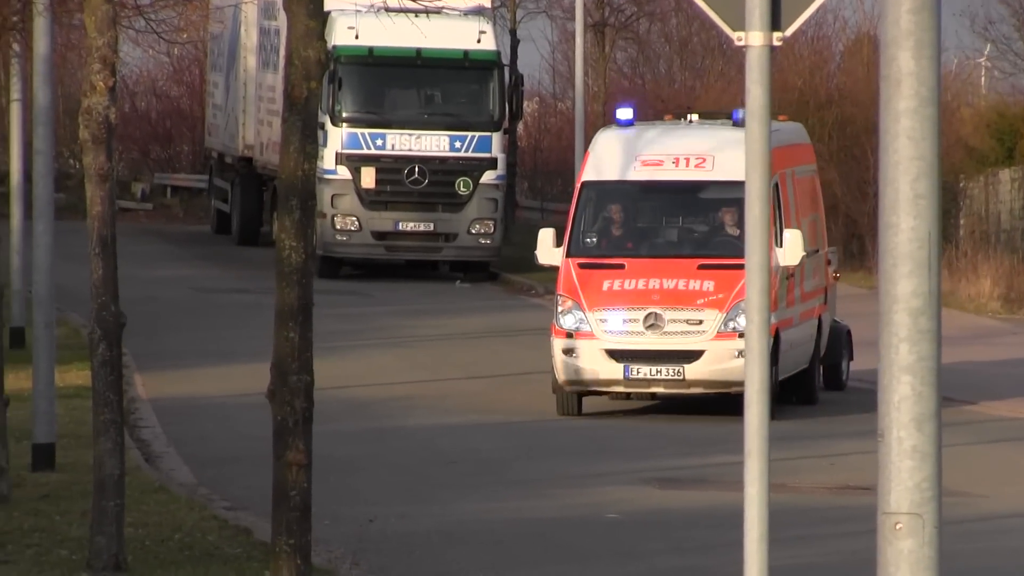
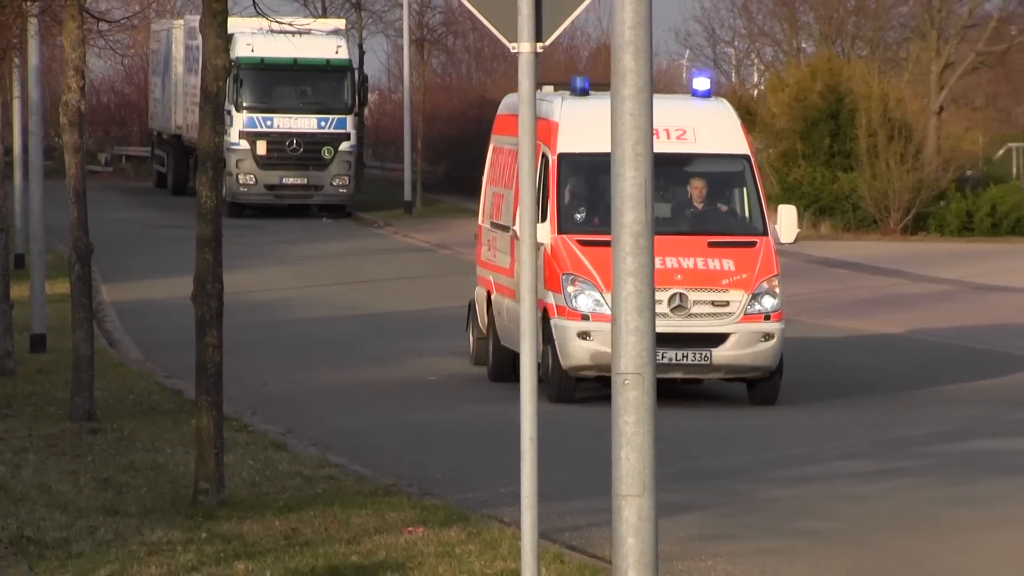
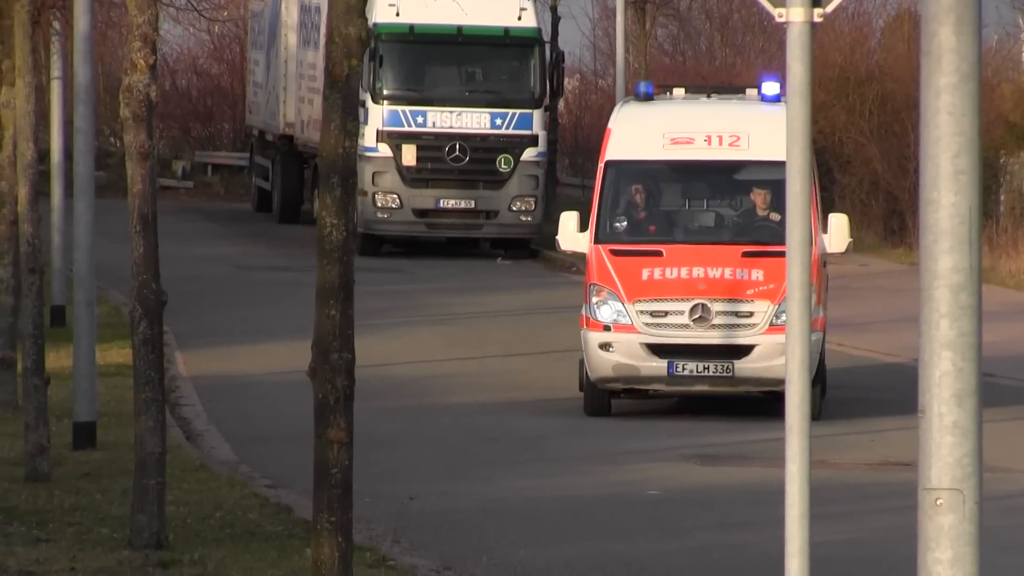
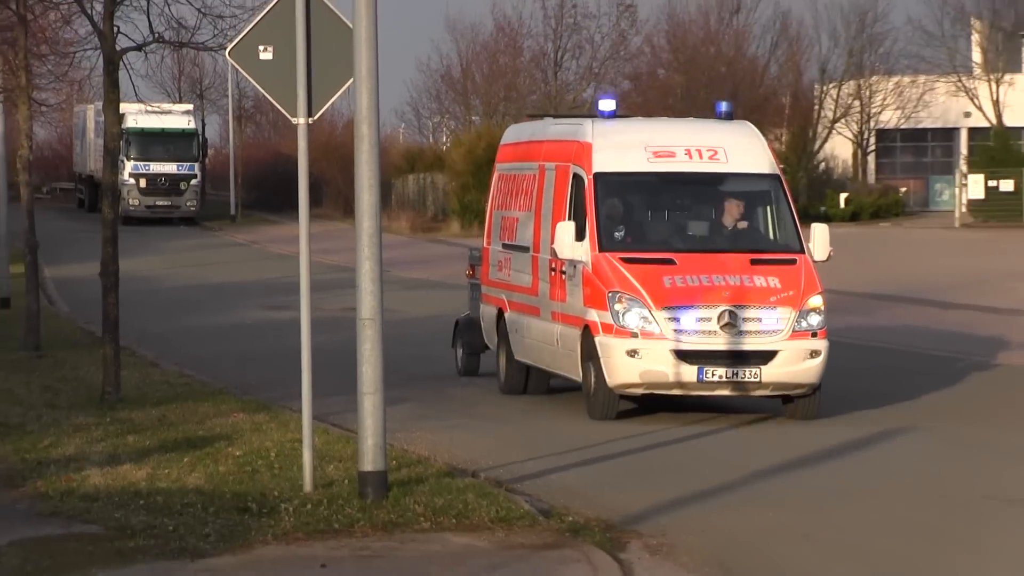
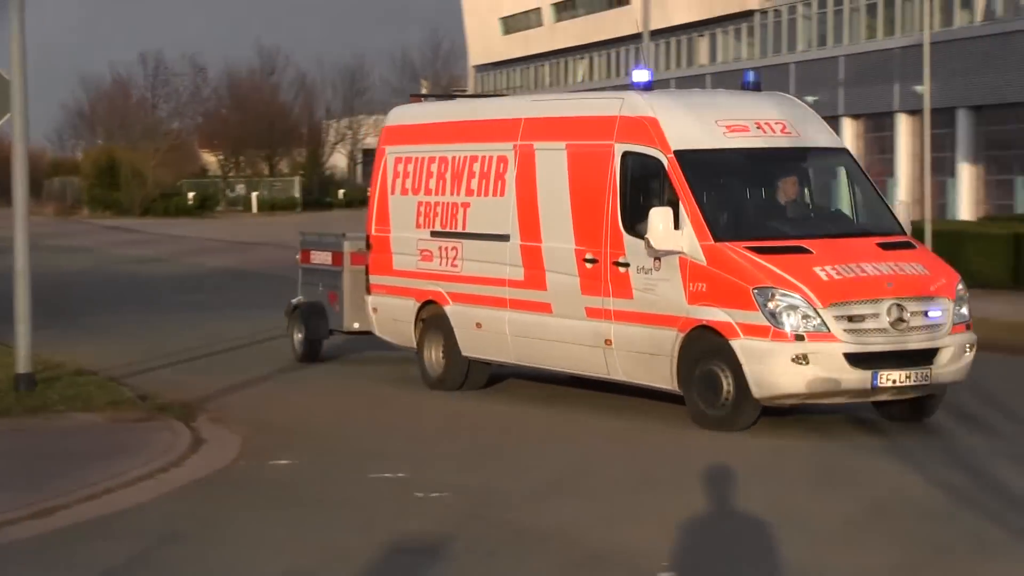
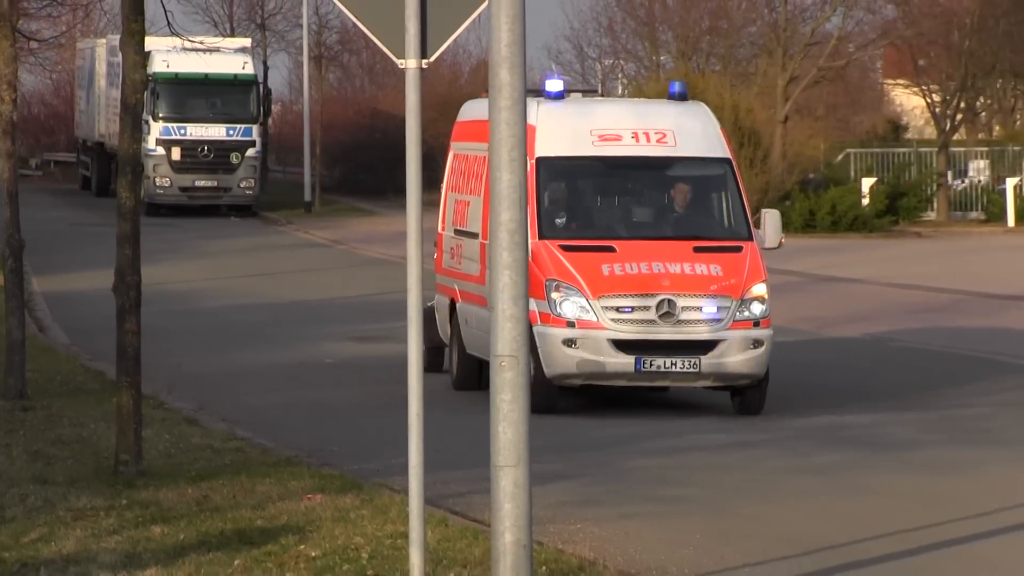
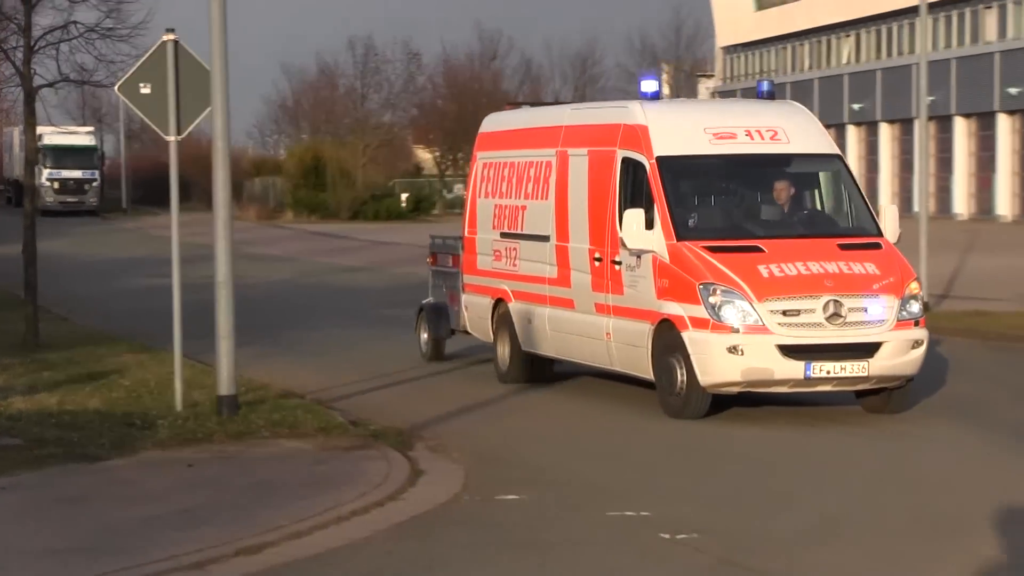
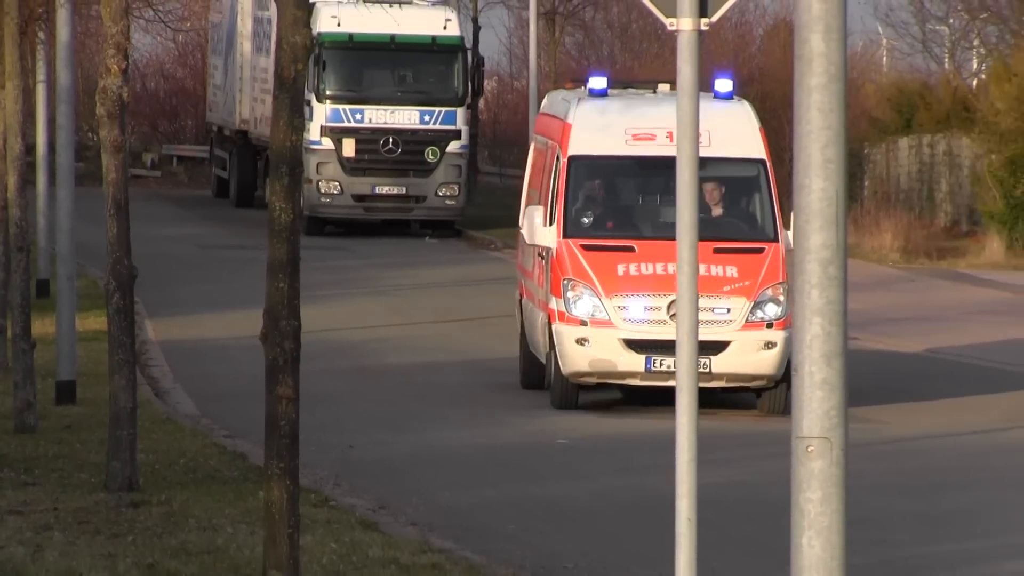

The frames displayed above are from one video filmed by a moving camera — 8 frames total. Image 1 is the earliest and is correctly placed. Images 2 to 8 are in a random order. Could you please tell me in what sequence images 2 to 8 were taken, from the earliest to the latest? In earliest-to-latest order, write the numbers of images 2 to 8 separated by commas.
3, 8, 2, 6, 4, 7, 5
